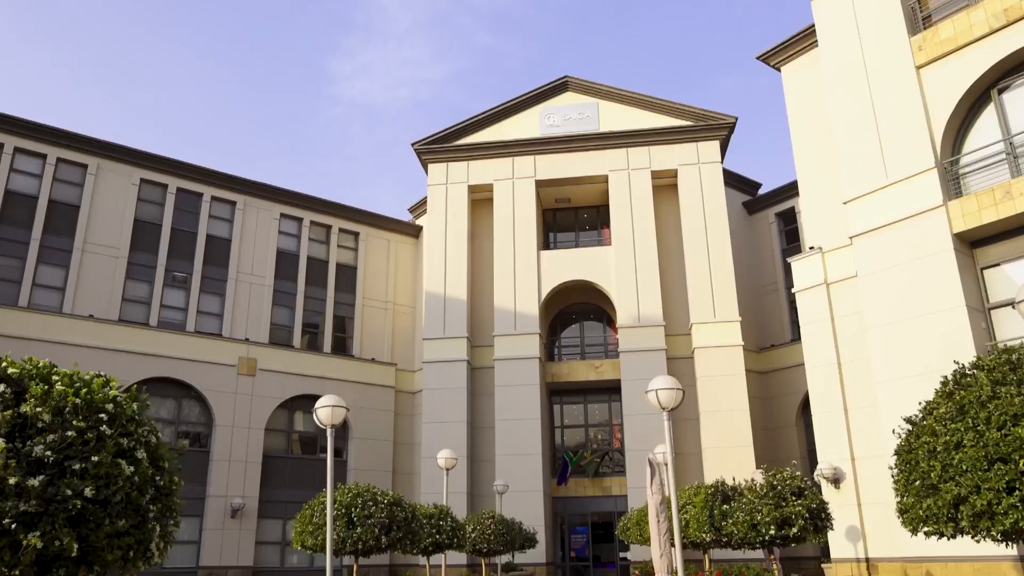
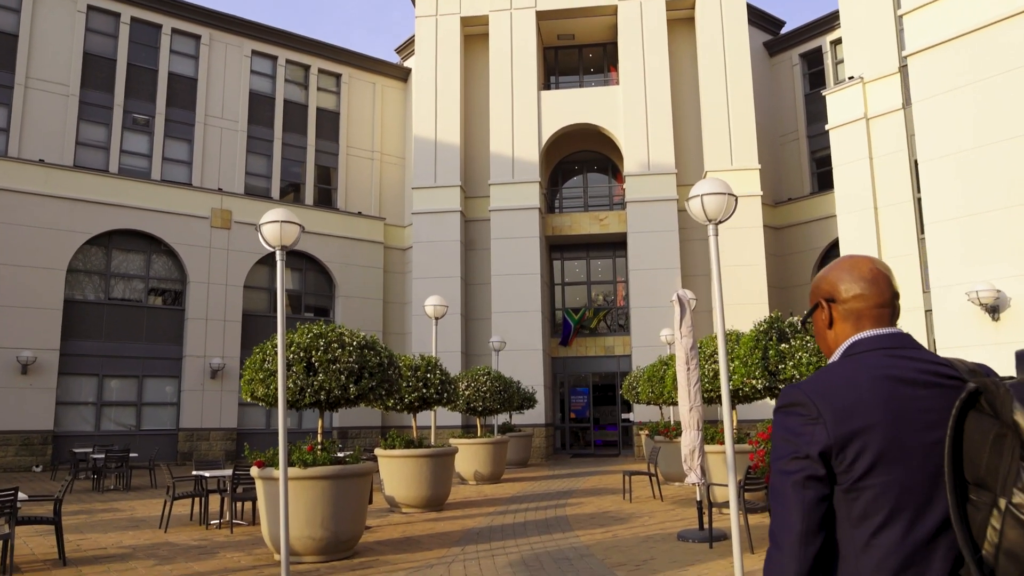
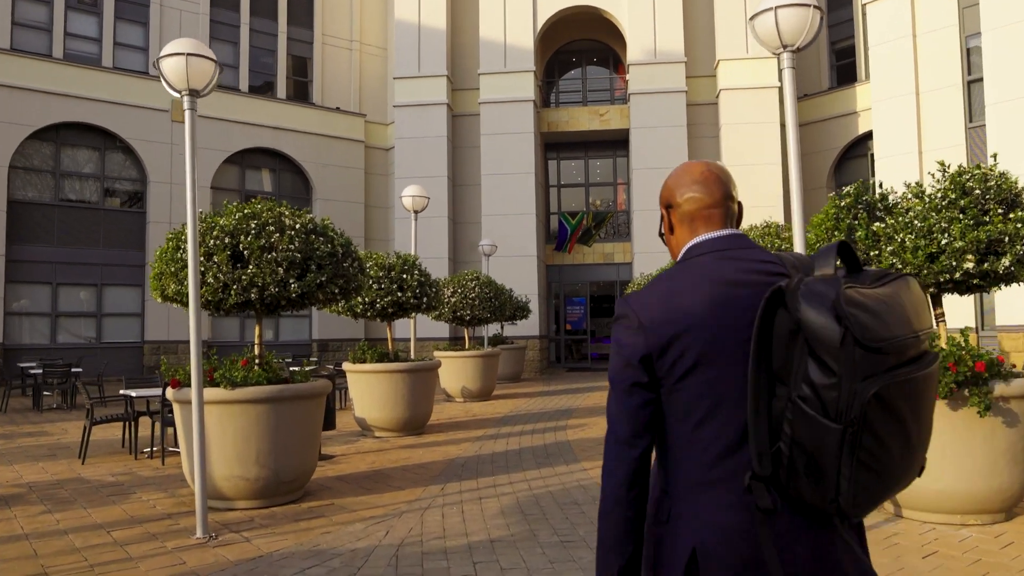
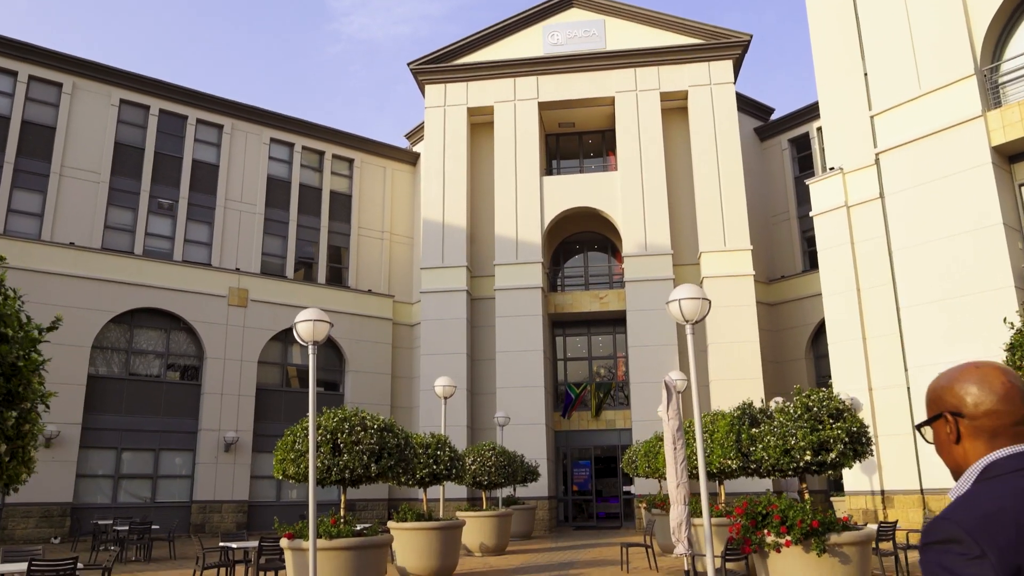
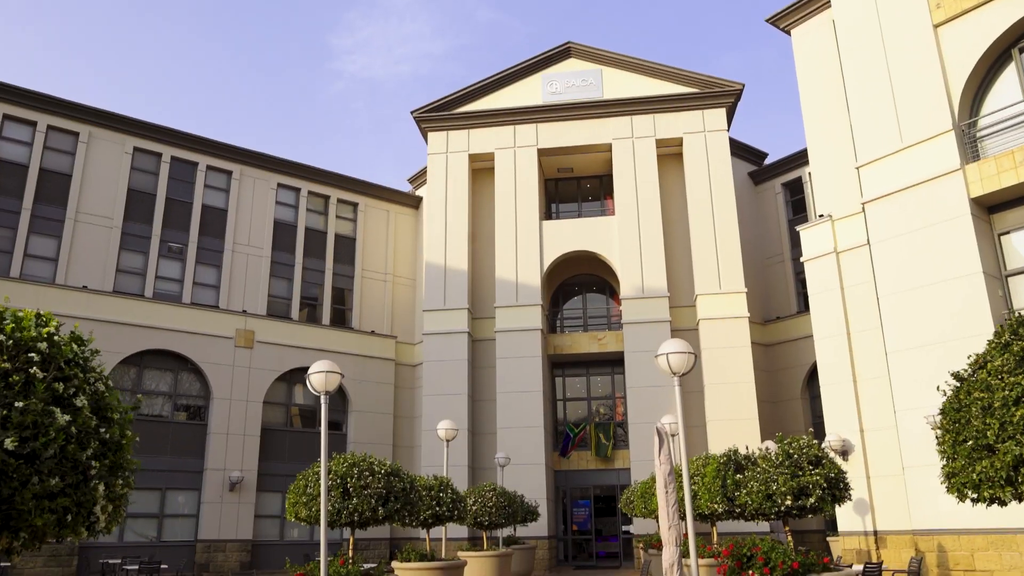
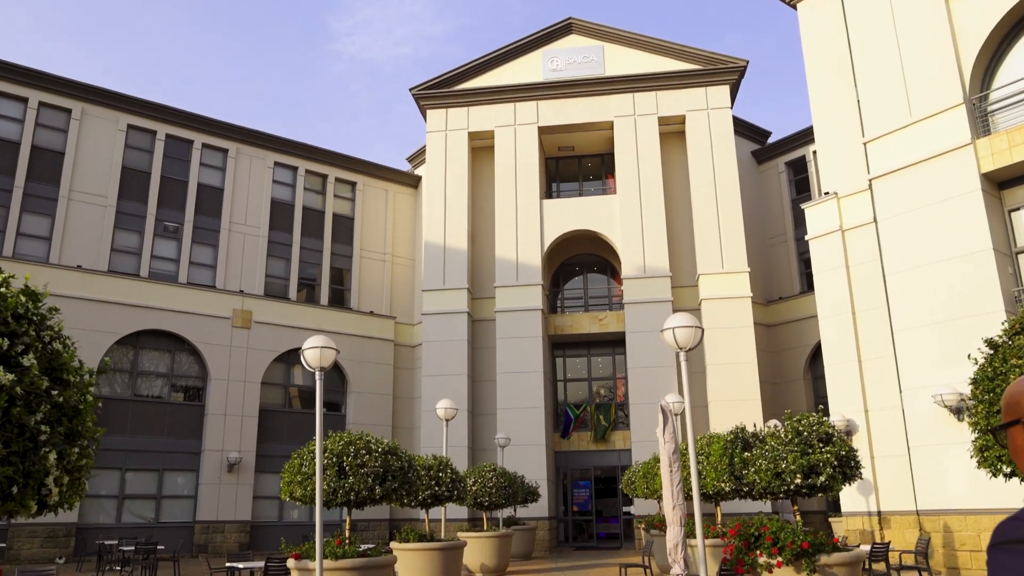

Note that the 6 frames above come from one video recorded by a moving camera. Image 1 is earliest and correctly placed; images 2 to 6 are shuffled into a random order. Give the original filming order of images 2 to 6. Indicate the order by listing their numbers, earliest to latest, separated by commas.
5, 6, 4, 2, 3
